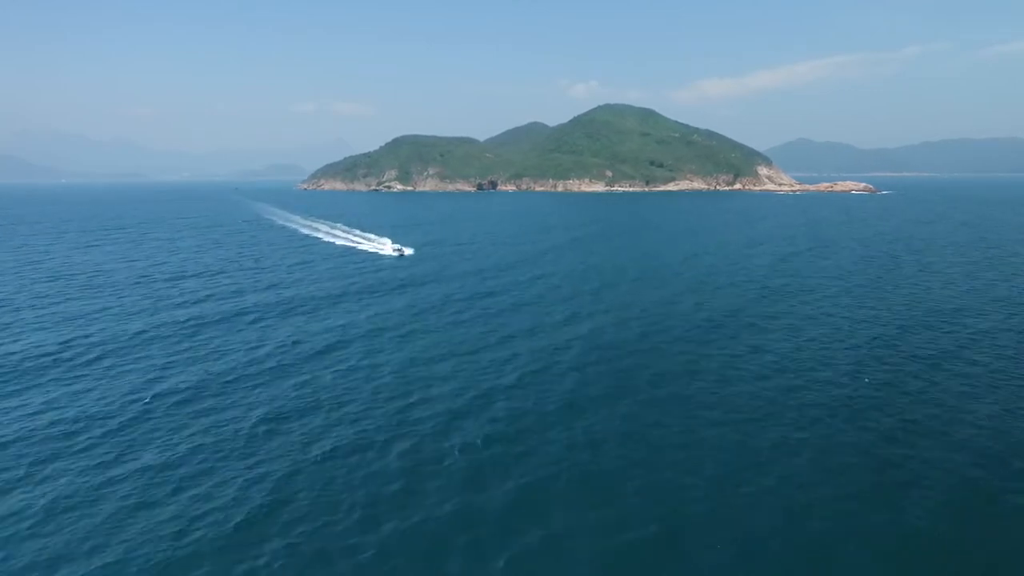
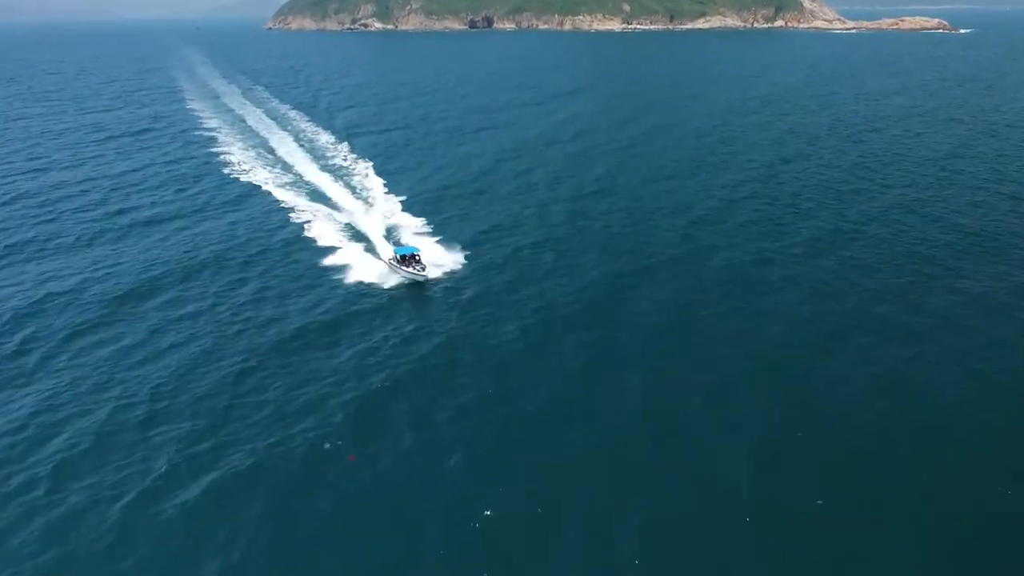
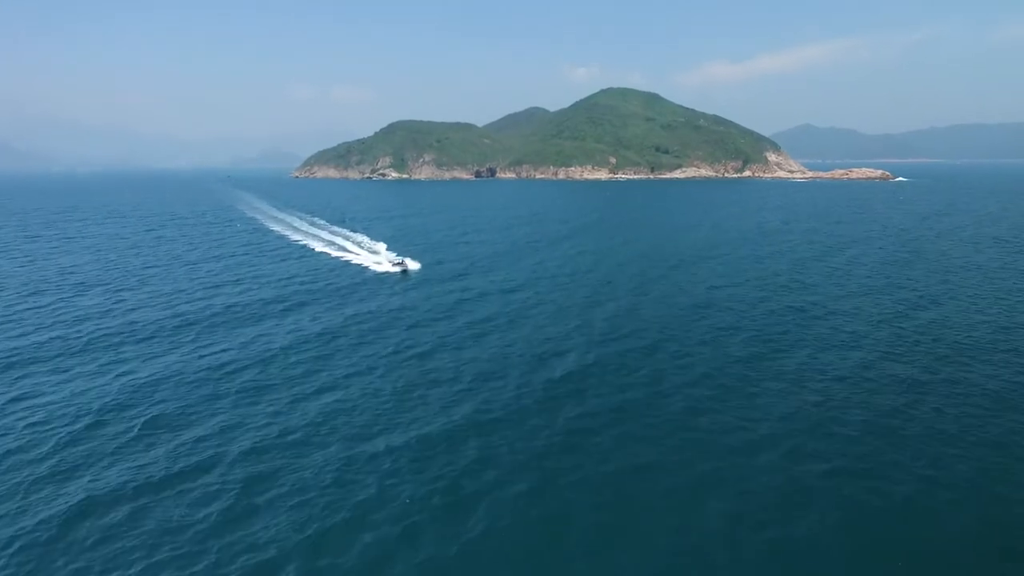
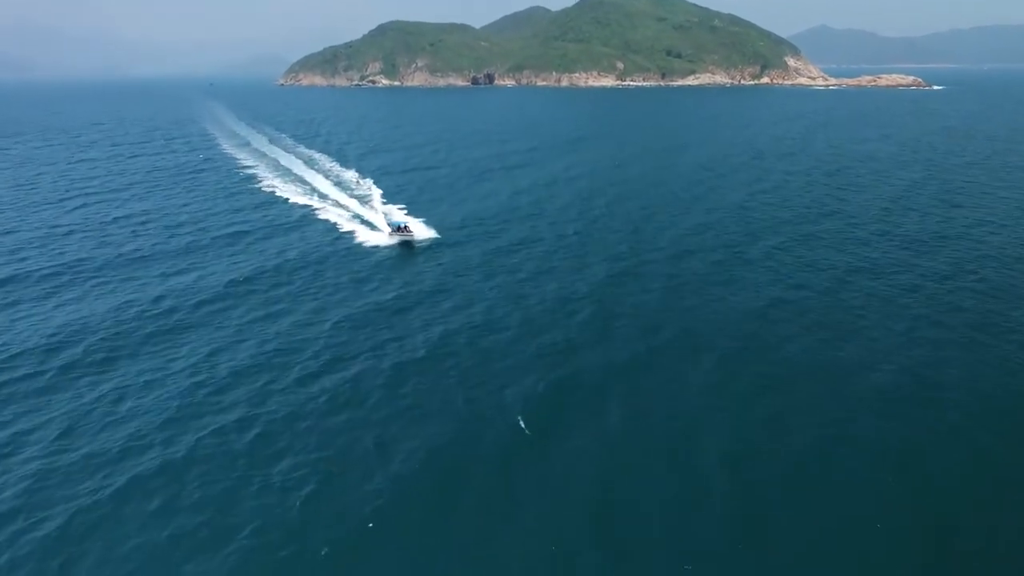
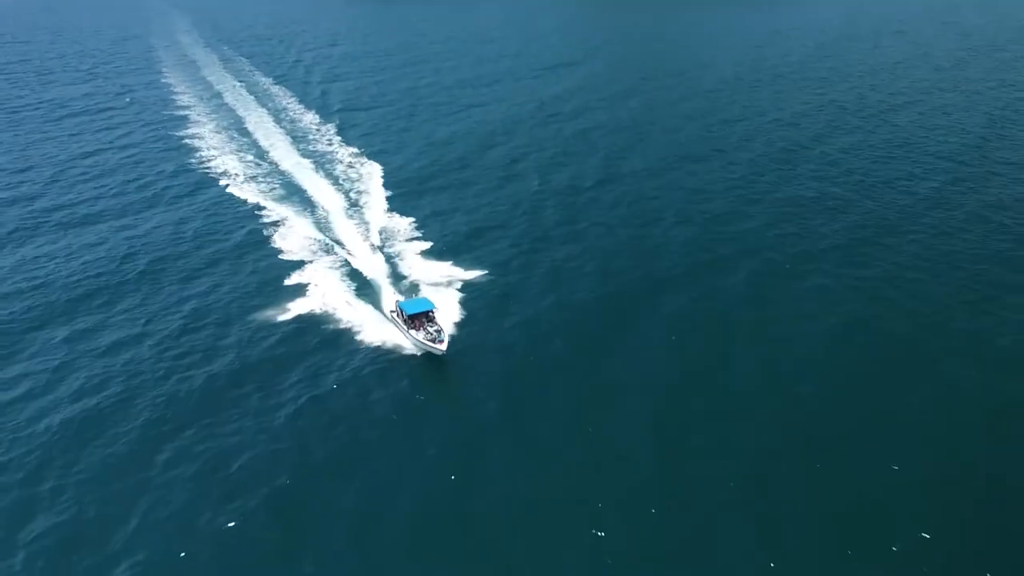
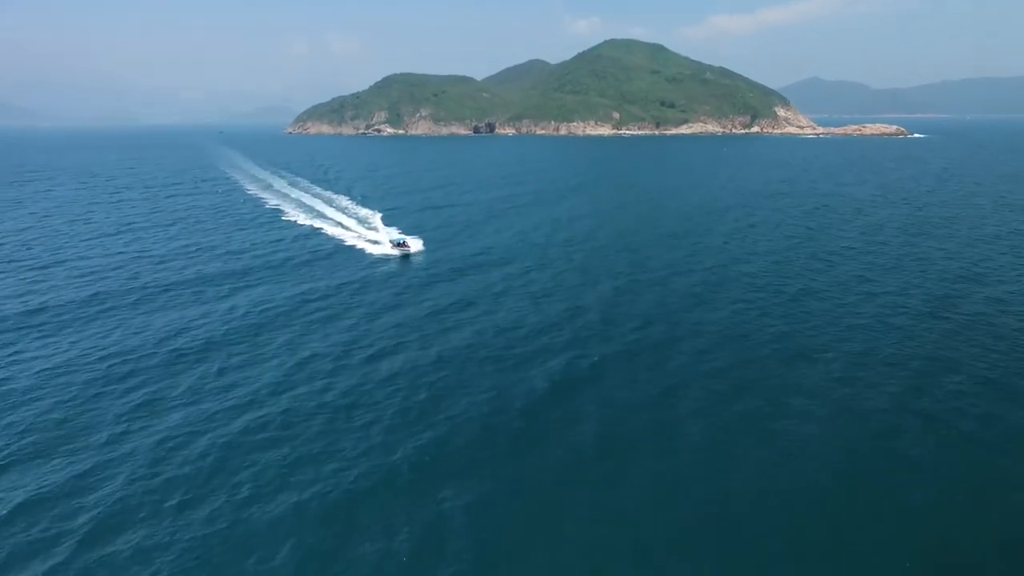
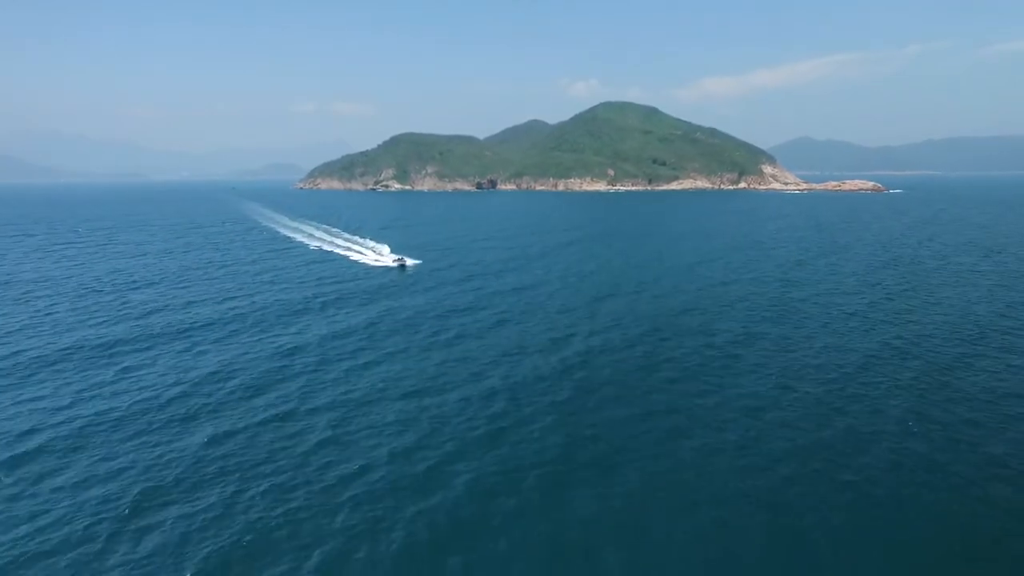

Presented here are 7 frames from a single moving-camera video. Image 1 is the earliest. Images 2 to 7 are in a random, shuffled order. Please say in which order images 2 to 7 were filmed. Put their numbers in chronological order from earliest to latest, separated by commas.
7, 3, 6, 4, 2, 5
